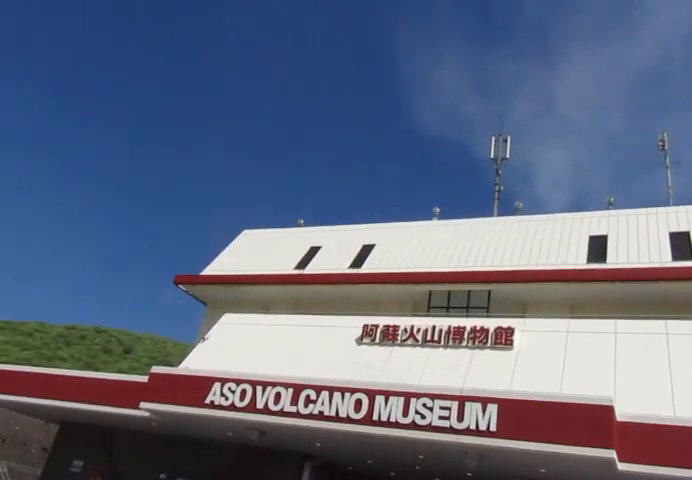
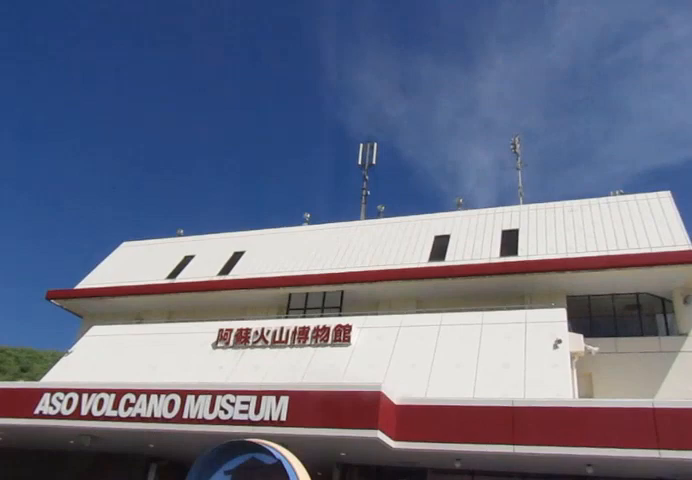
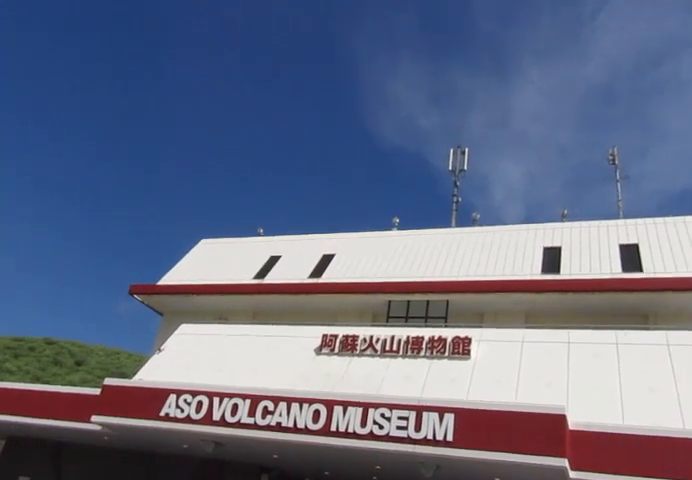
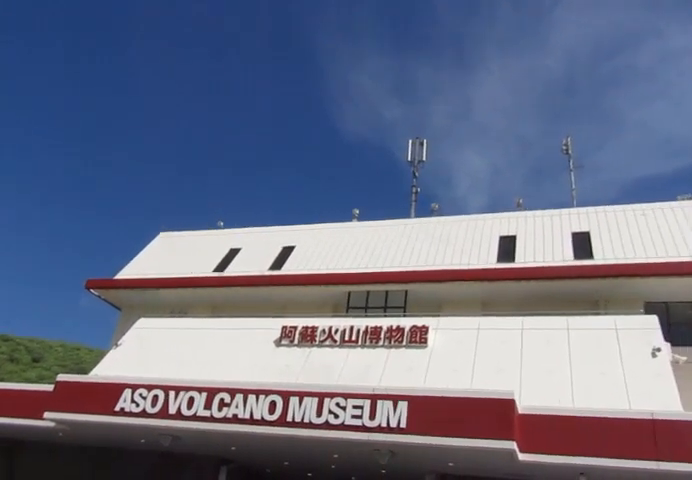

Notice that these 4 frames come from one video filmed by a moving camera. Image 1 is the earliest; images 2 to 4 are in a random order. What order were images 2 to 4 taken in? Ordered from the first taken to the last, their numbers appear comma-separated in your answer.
3, 4, 2
